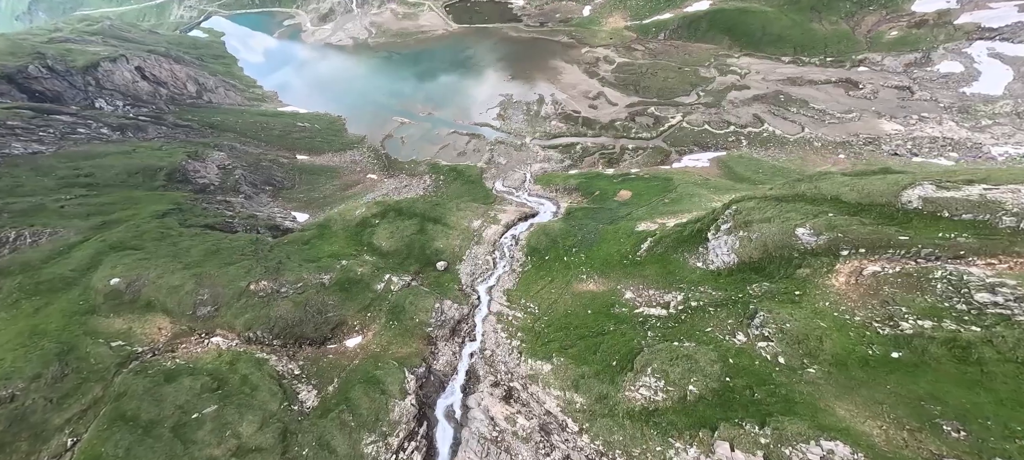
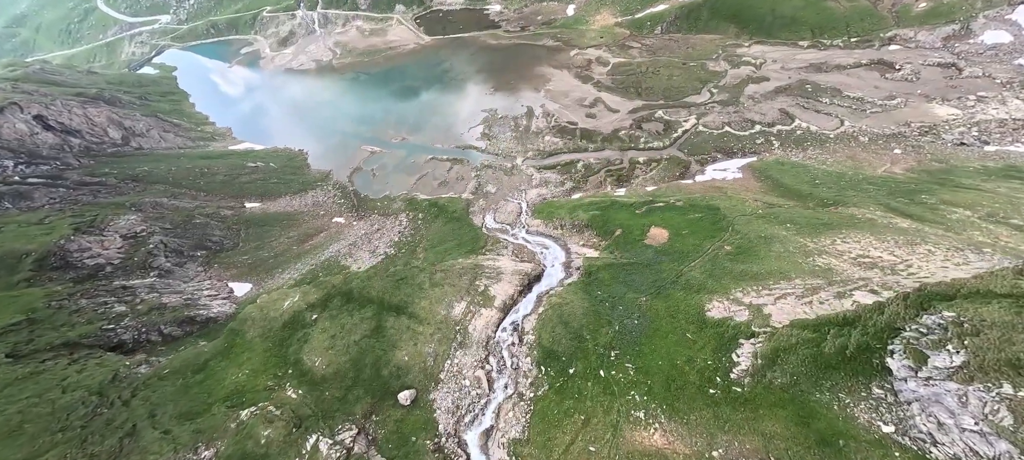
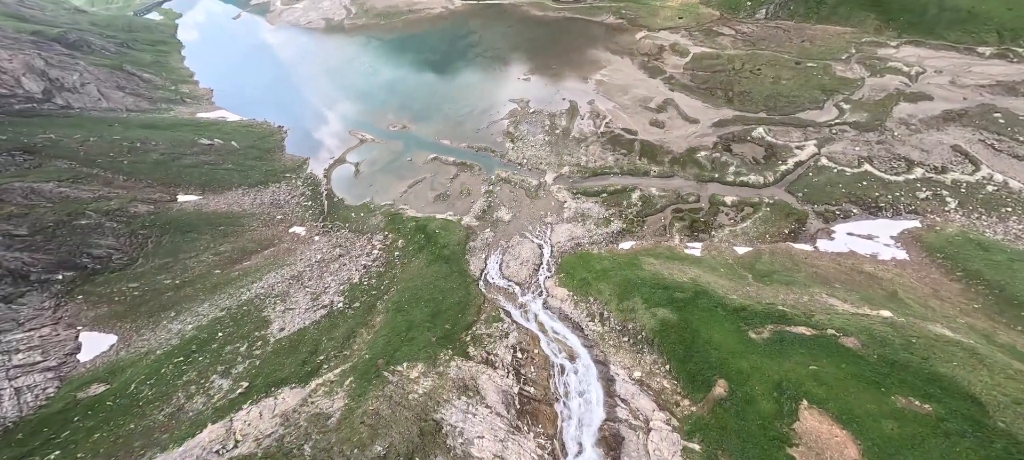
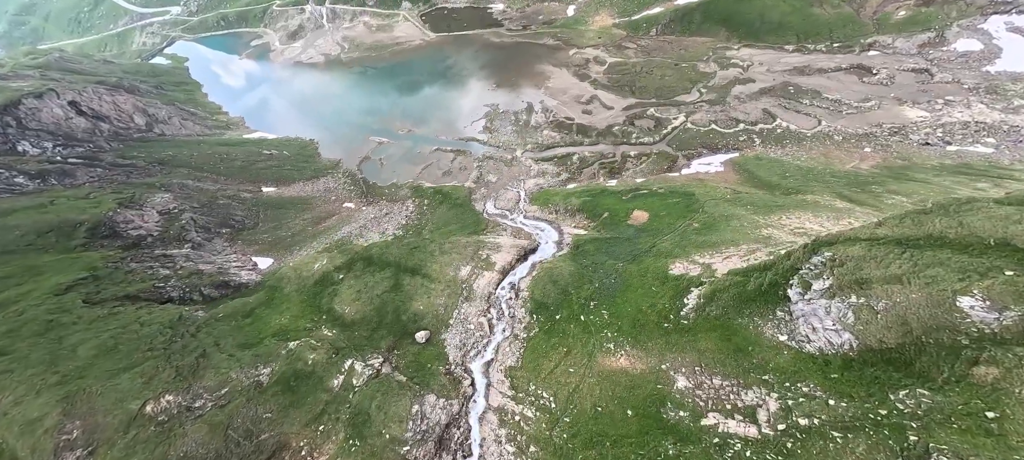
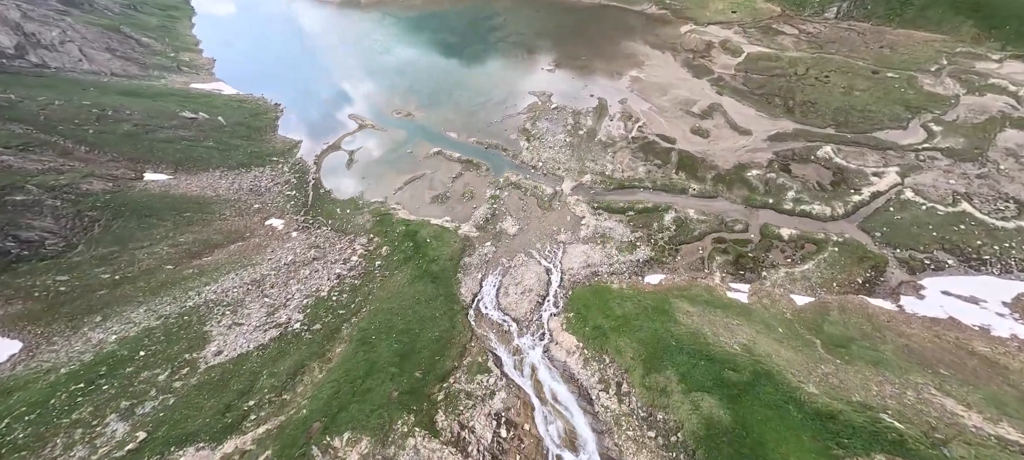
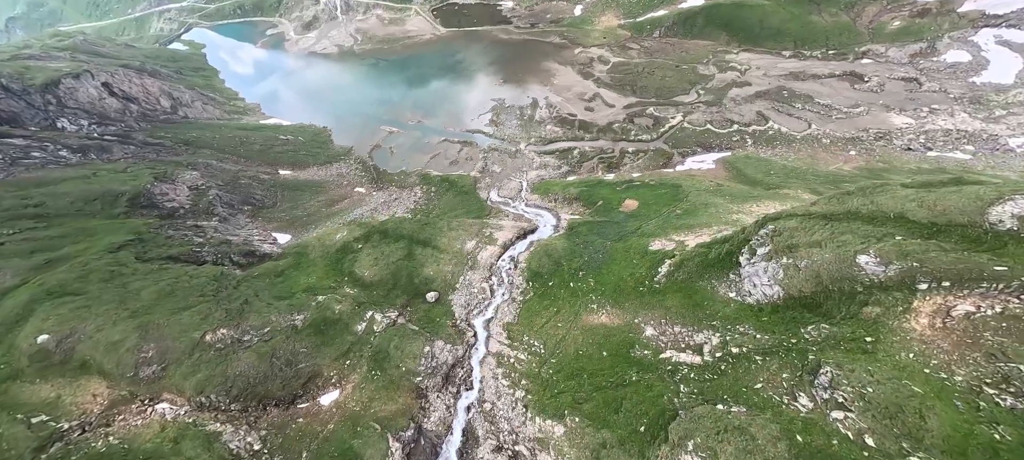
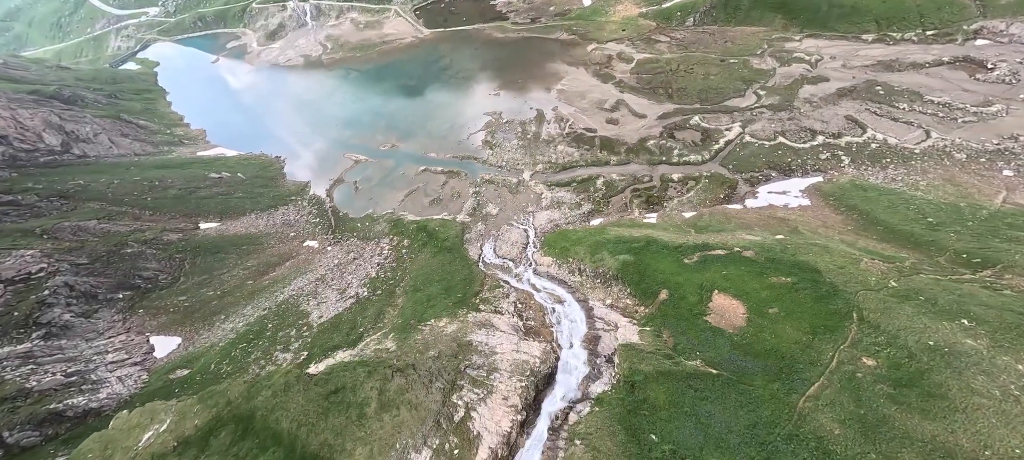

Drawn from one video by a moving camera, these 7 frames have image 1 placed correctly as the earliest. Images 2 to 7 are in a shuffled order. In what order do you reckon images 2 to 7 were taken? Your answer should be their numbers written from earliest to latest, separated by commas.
6, 4, 2, 7, 3, 5
